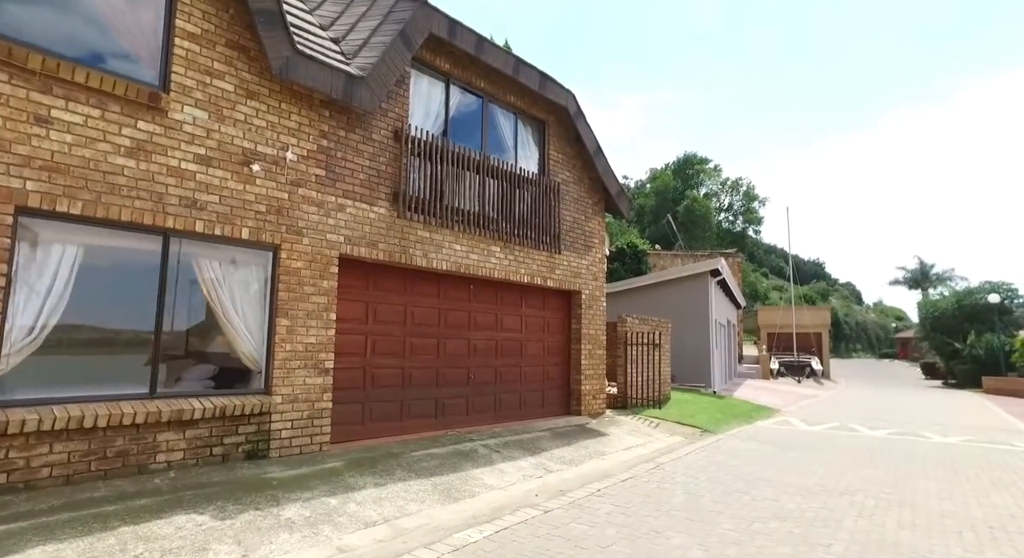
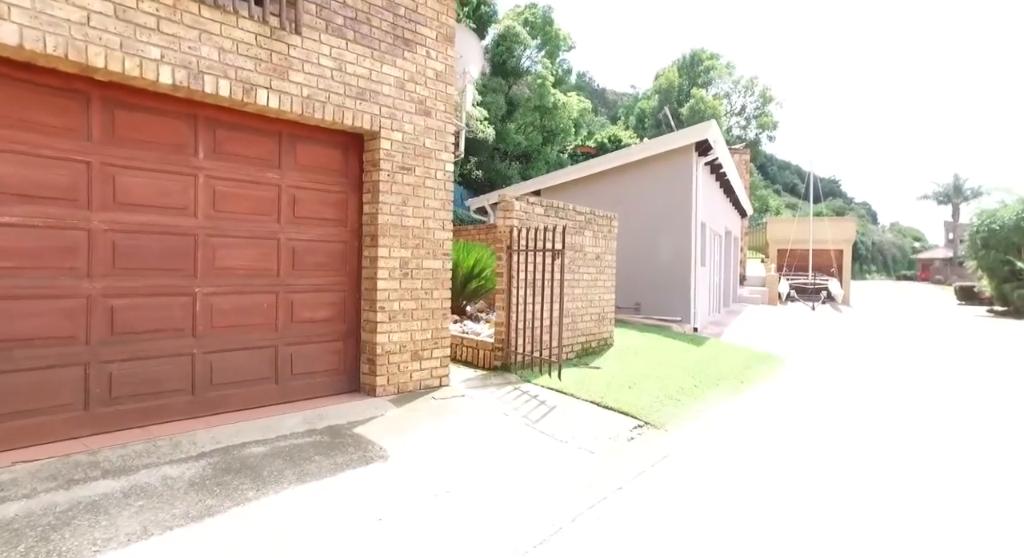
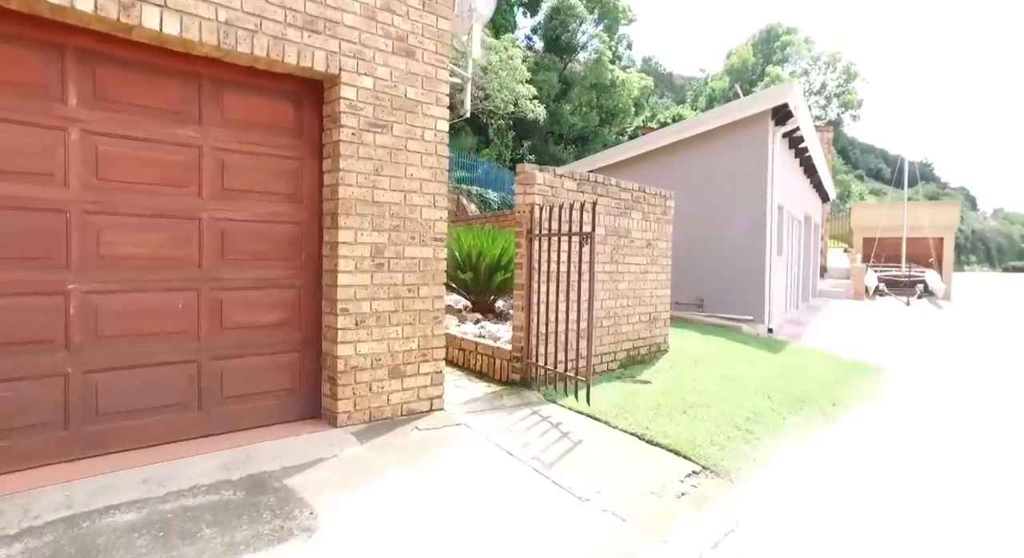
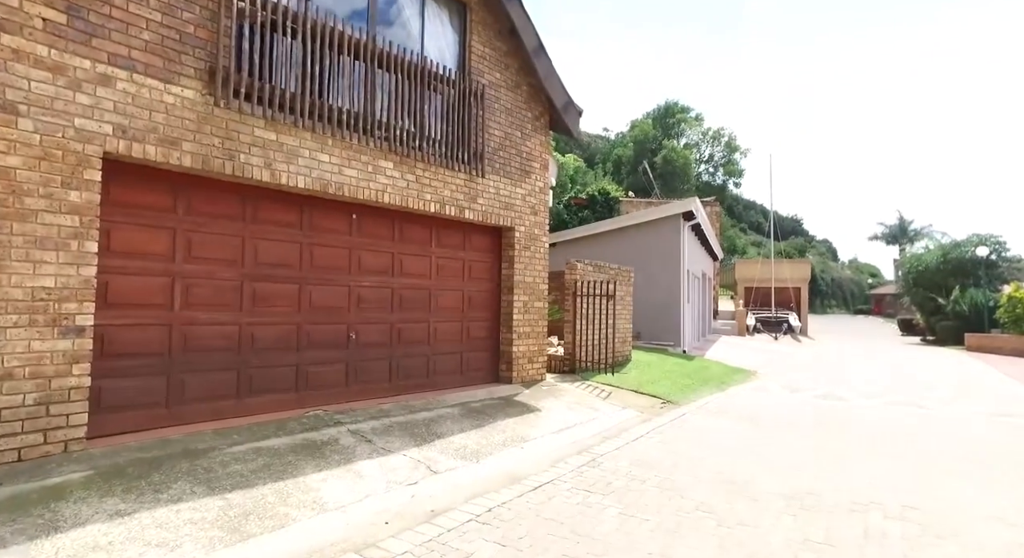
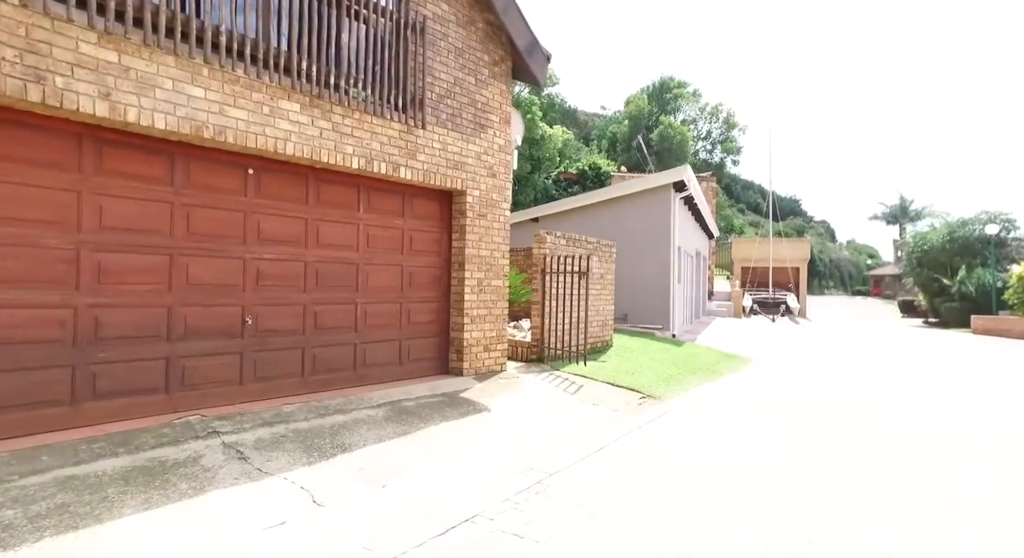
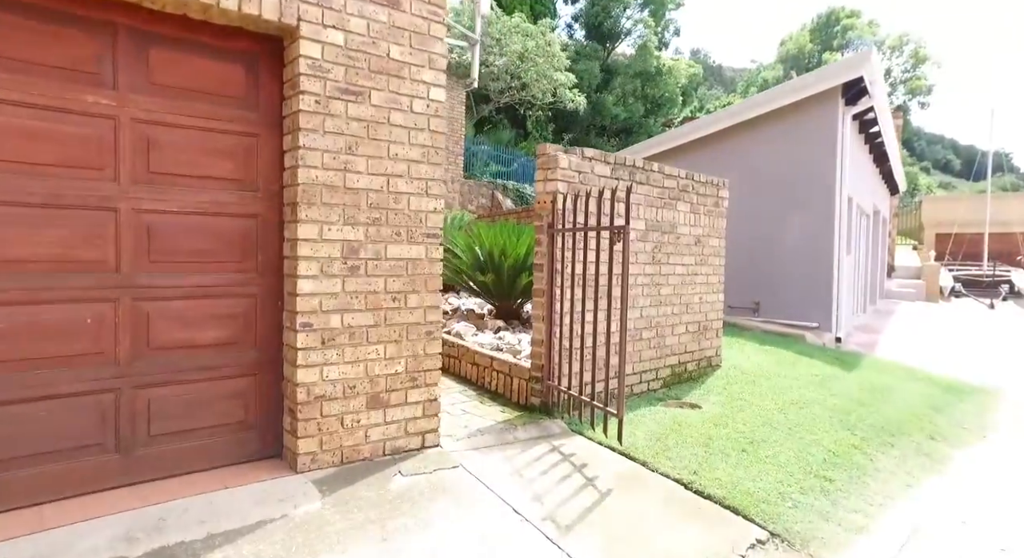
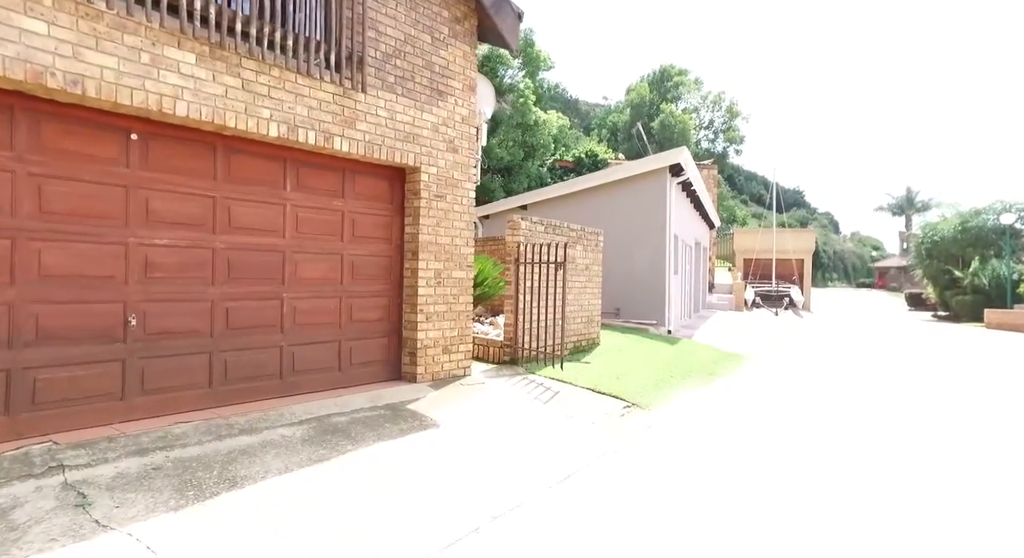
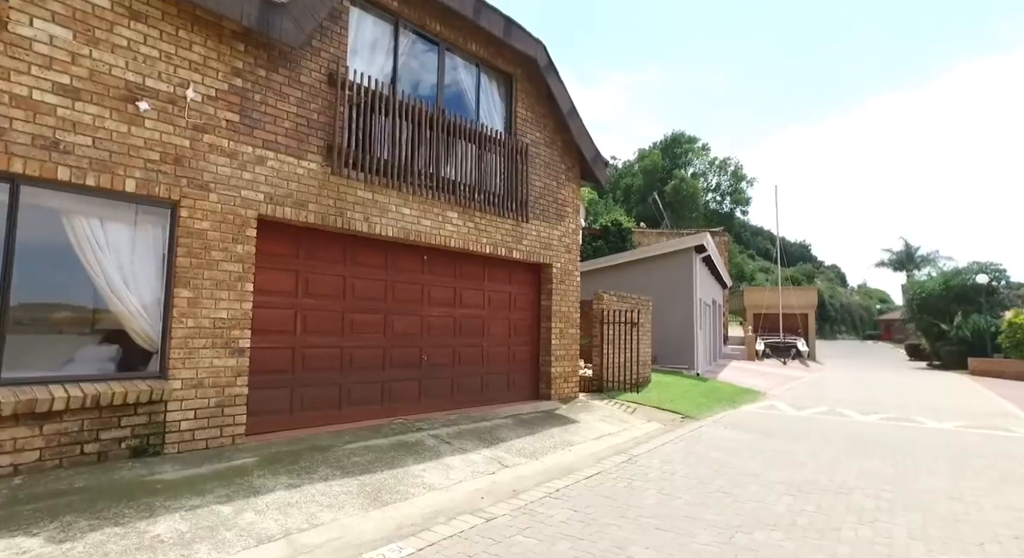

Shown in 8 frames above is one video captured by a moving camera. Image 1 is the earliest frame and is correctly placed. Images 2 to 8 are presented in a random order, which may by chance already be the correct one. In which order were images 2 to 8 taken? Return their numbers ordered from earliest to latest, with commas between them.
8, 4, 5, 7, 2, 3, 6
